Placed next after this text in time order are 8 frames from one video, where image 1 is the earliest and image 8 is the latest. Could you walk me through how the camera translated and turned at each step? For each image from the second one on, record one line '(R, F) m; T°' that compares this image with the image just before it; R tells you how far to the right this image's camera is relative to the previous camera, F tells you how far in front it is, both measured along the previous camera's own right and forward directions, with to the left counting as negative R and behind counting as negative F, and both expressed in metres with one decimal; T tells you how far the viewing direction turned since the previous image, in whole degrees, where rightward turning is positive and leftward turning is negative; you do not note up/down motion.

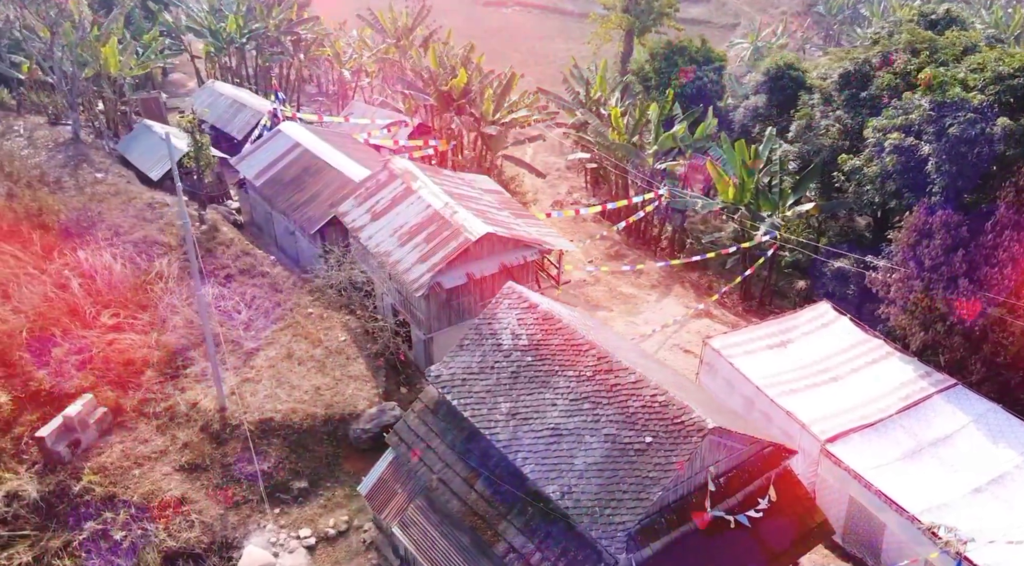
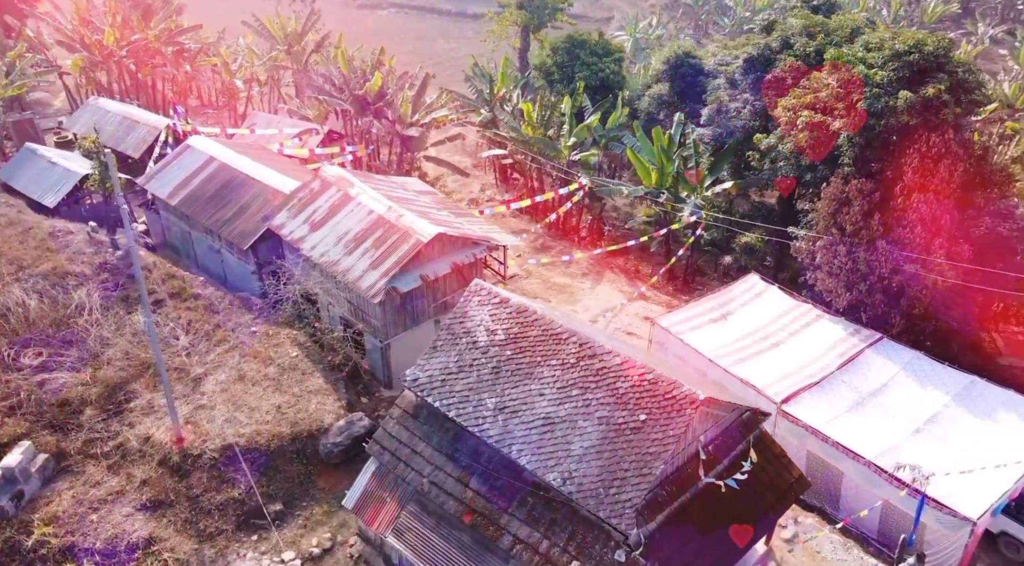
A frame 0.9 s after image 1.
(-1.9, 0.0) m; +8°
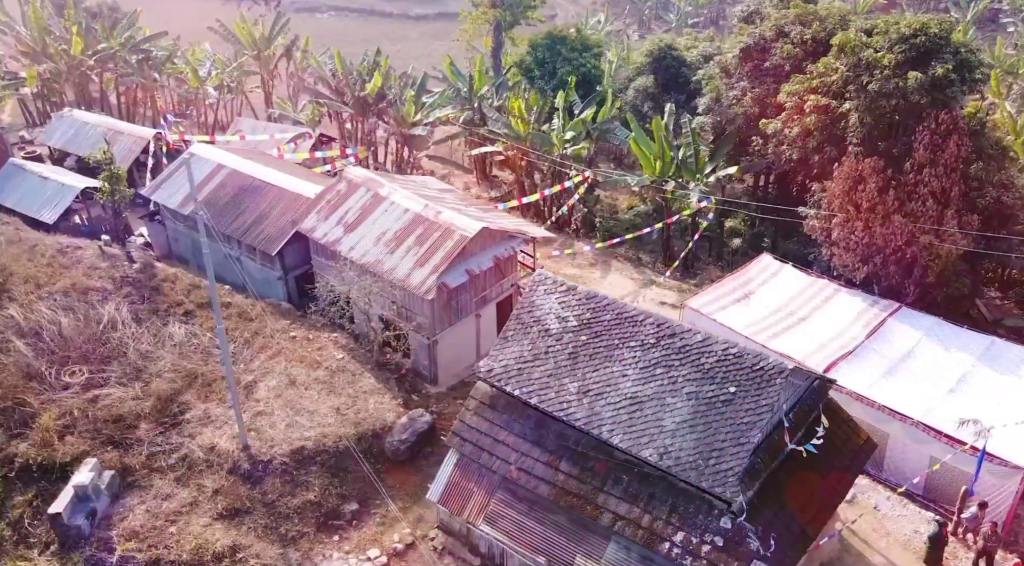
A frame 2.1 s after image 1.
(-3.0, -0.3) m; +6°
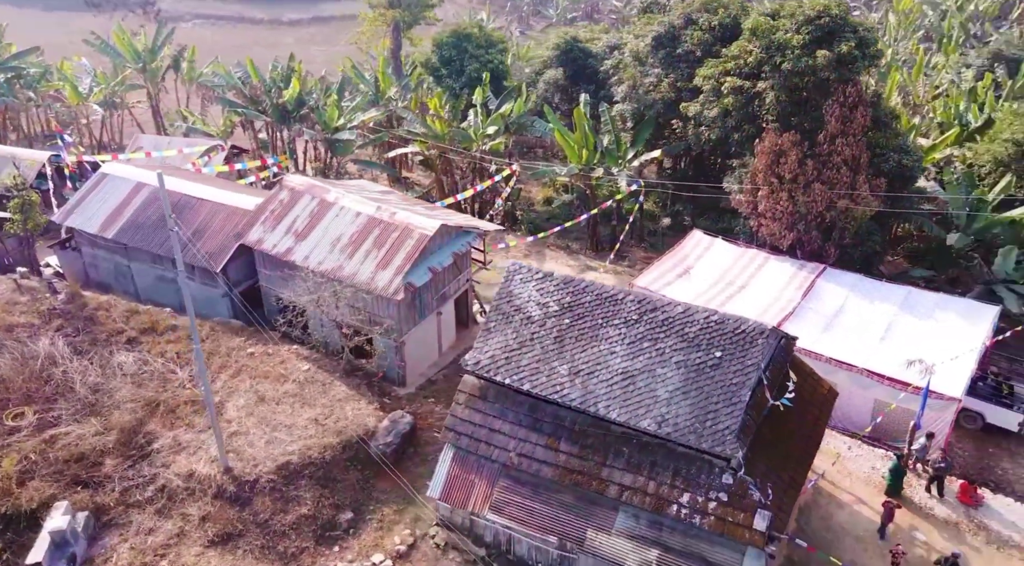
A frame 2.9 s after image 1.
(-2.2, -0.2) m; +9°
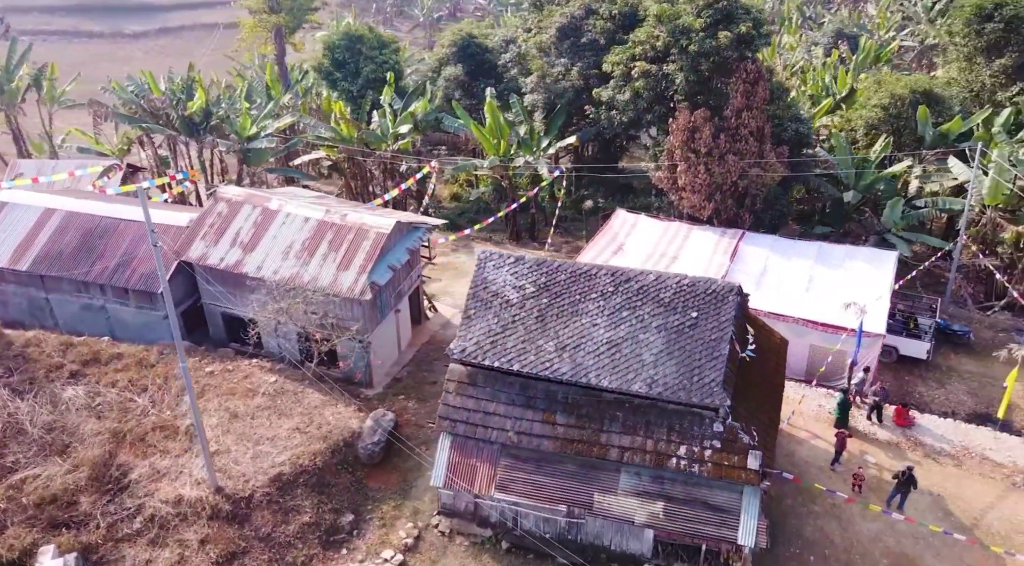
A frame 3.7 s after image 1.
(-2.6, -0.3) m; +10°
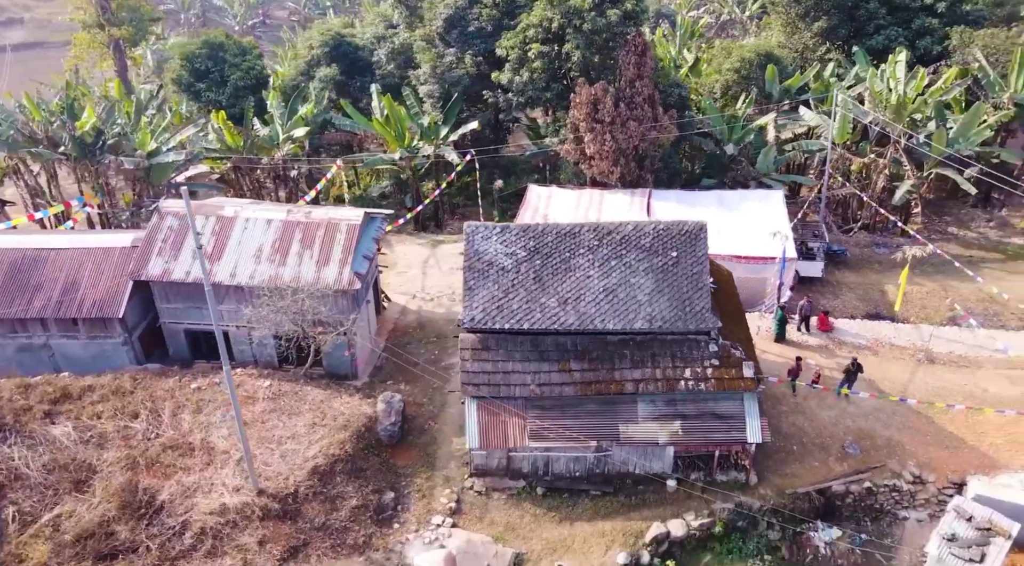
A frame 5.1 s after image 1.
(-4.6, -0.8) m; +14°
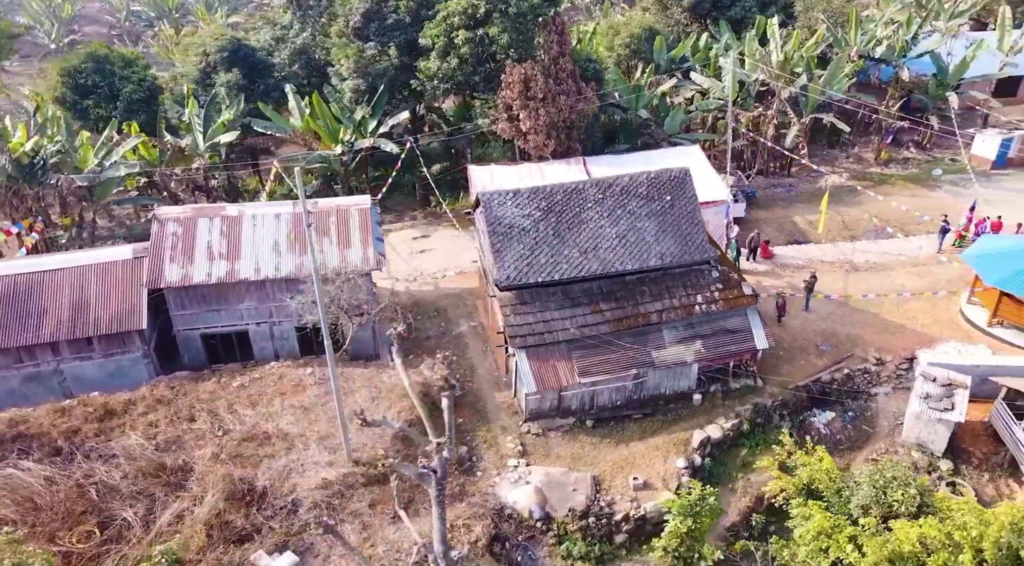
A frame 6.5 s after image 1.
(-5.4, -1.1) m; +13°
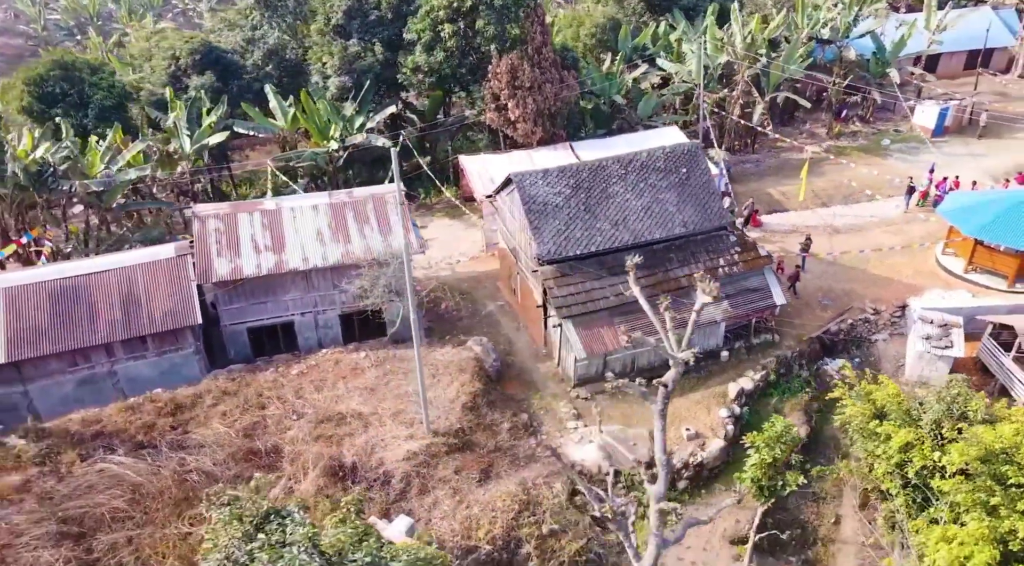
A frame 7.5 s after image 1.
(-3.4, -0.8) m; +6°
